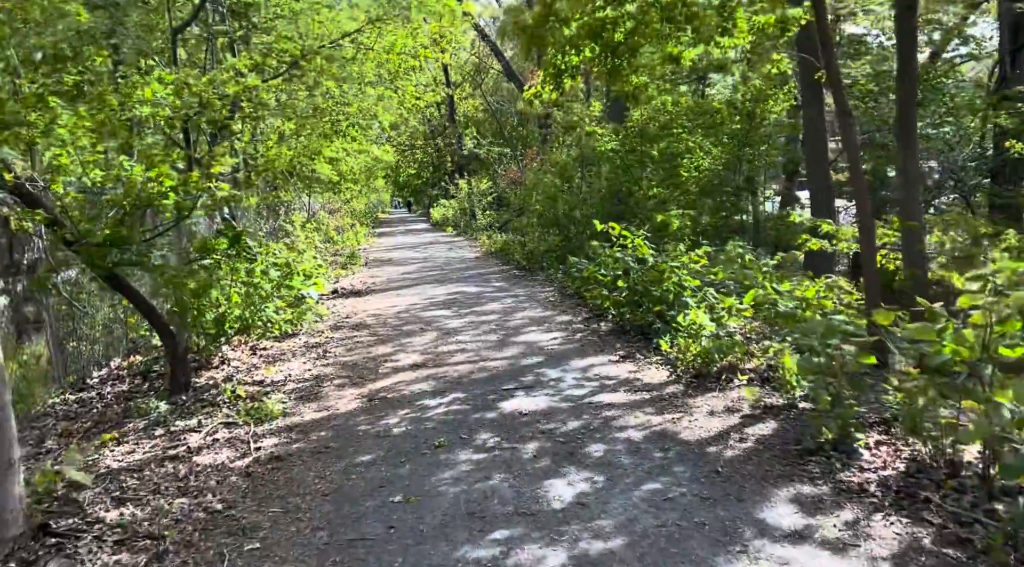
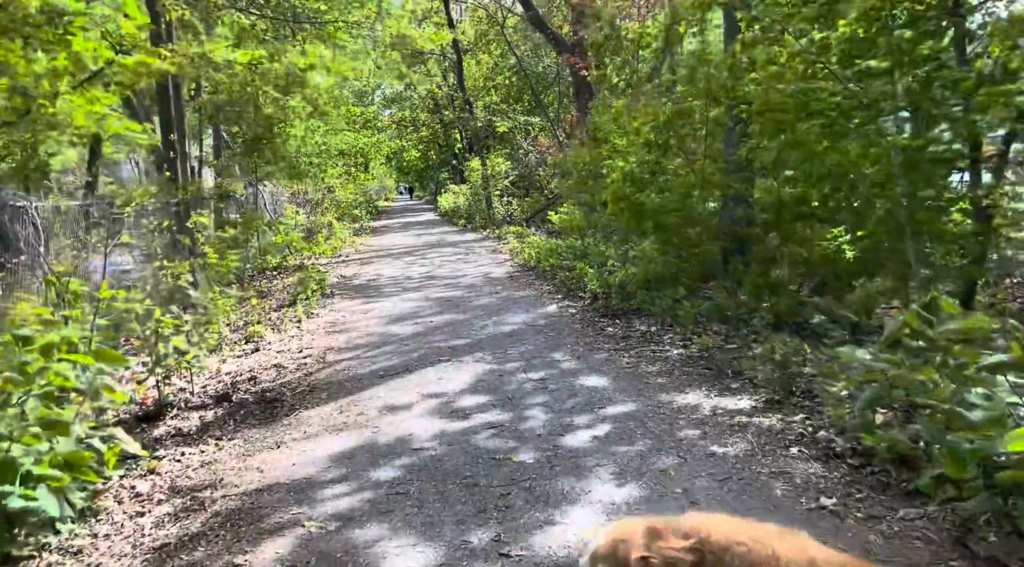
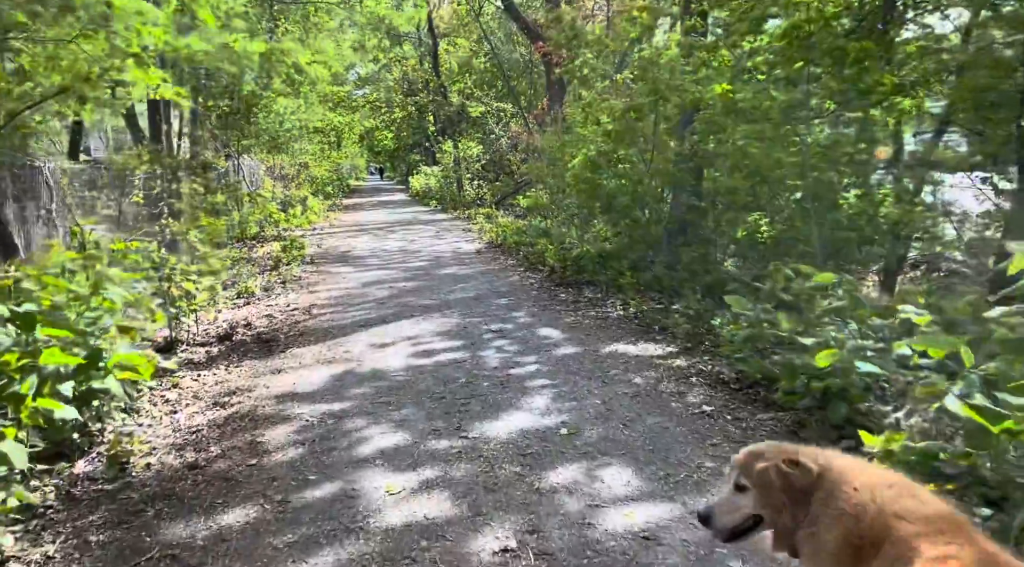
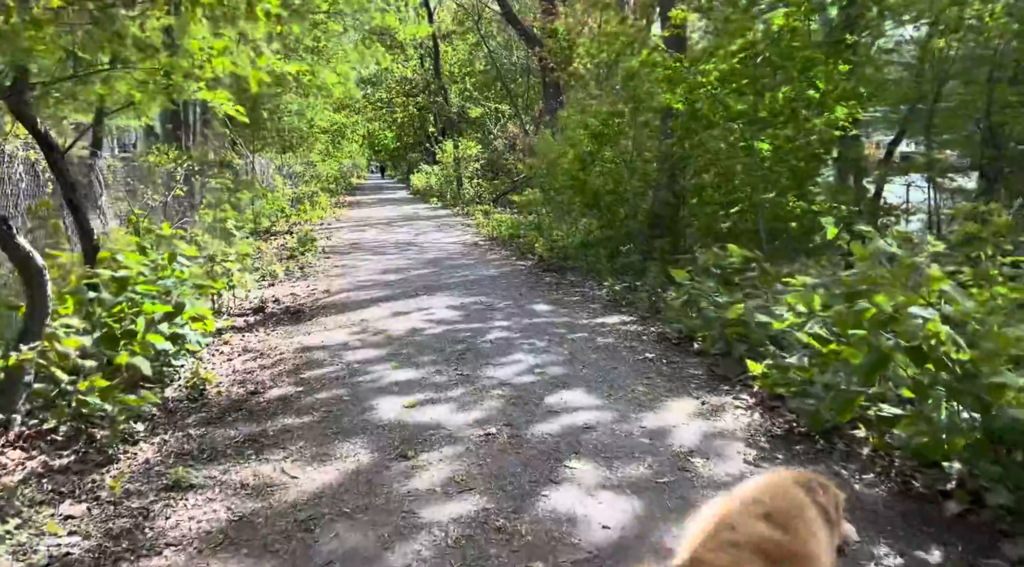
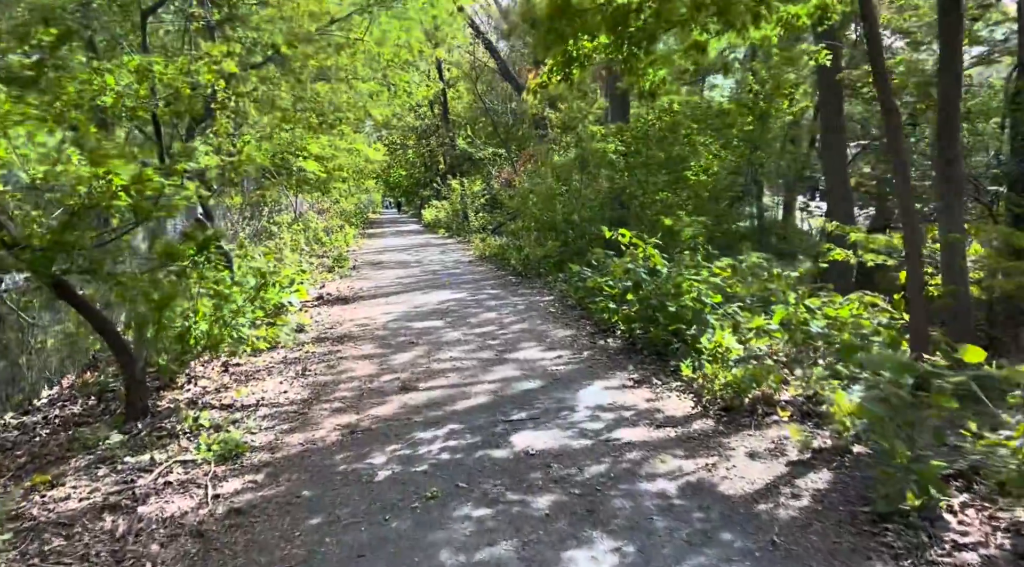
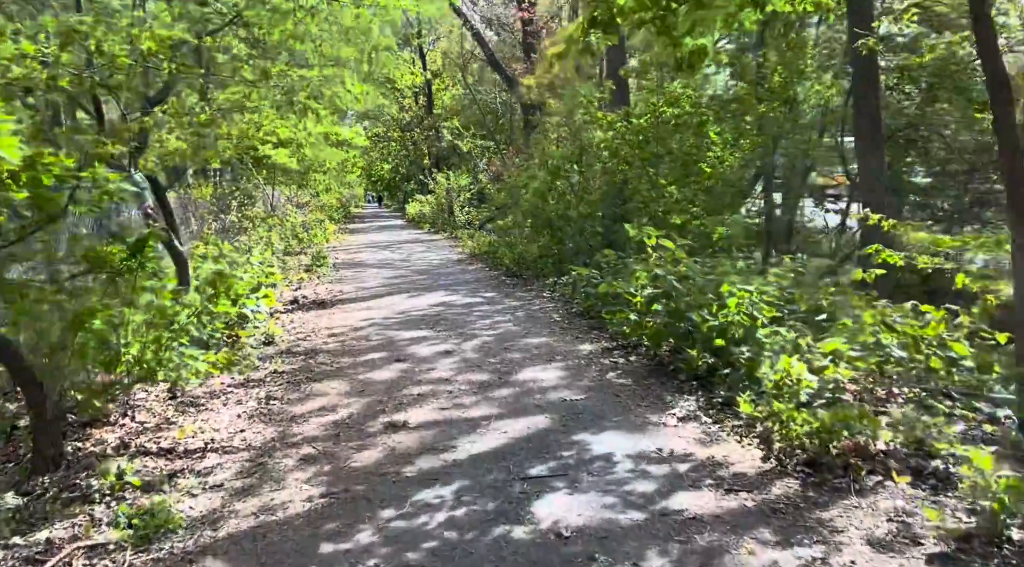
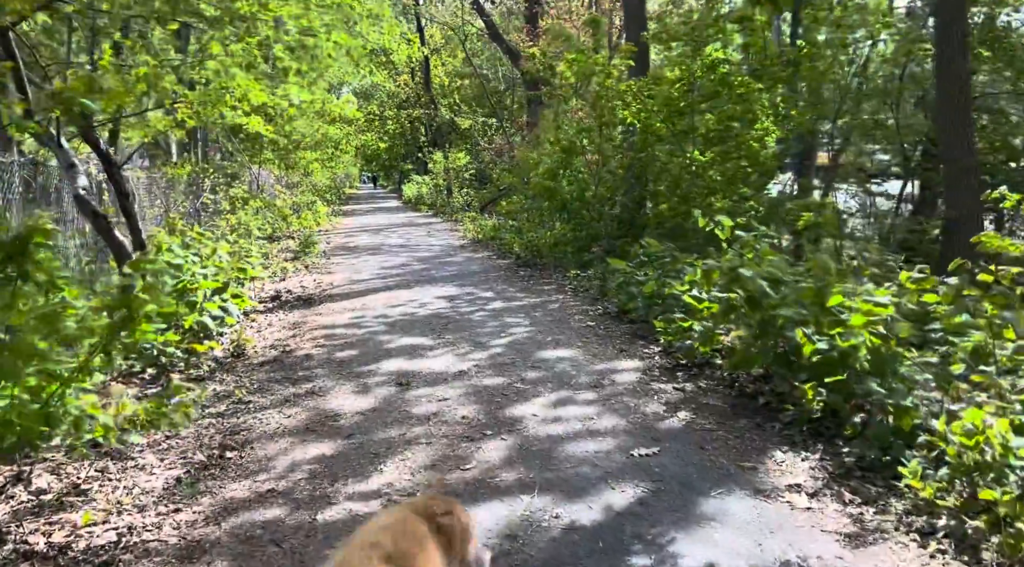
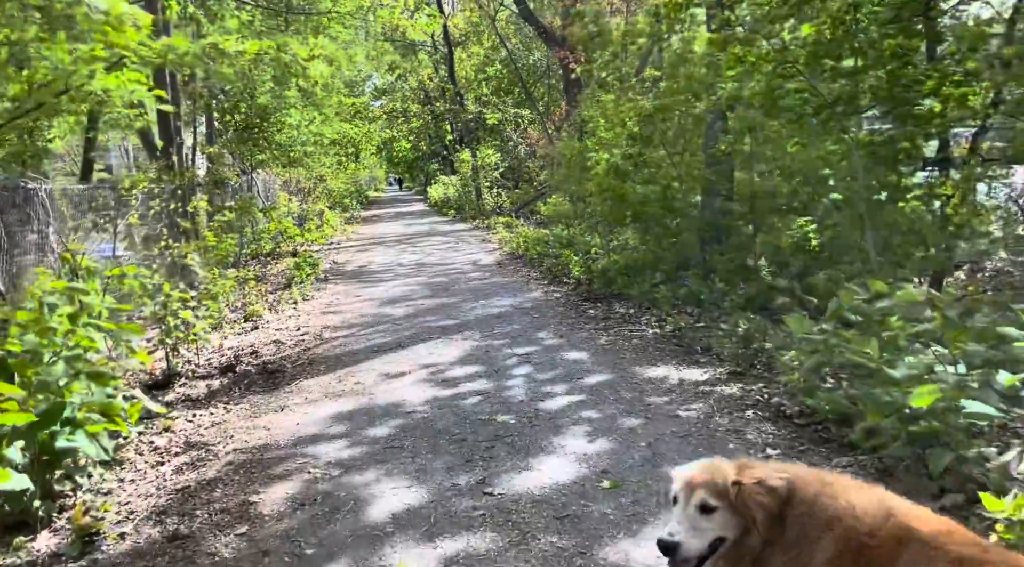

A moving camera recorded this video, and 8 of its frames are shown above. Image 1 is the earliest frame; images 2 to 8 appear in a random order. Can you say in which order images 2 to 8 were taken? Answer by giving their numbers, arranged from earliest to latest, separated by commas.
5, 6, 7, 4, 3, 8, 2
